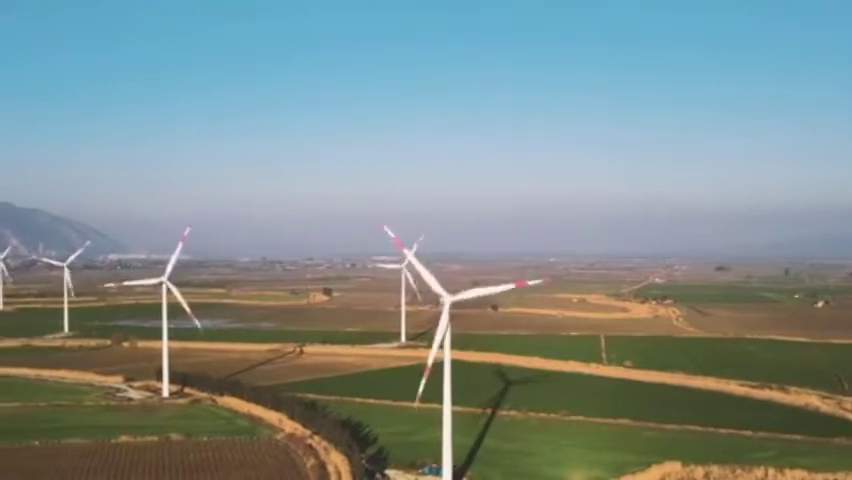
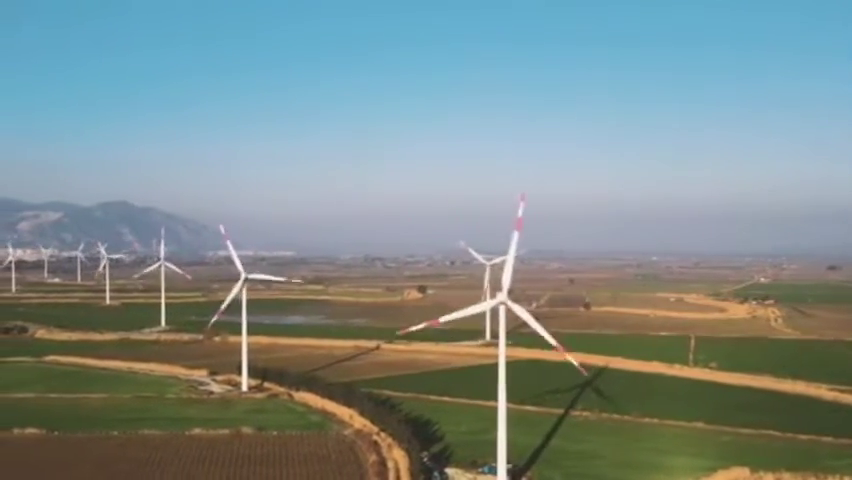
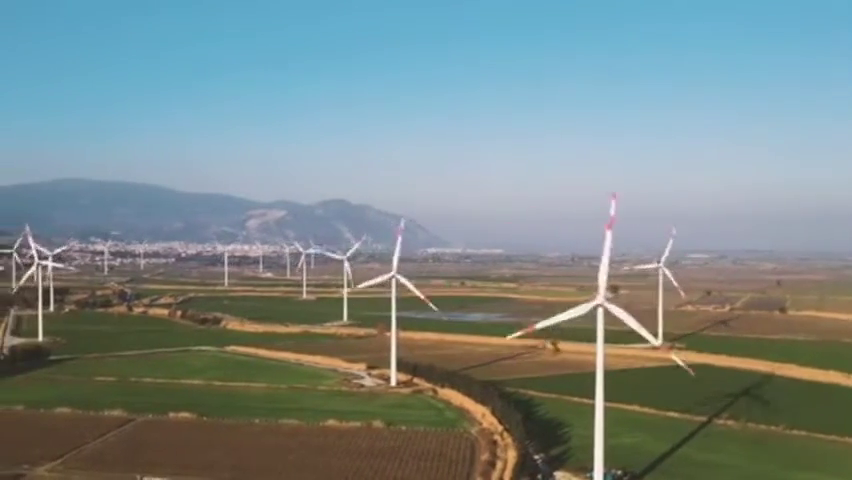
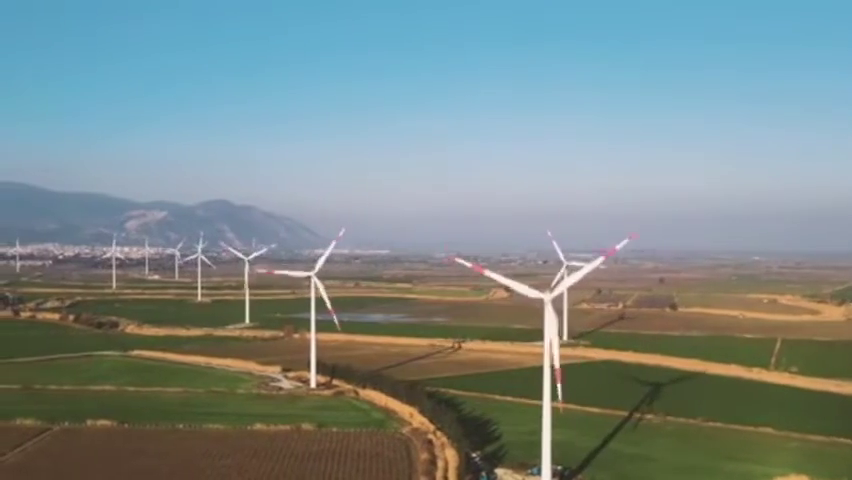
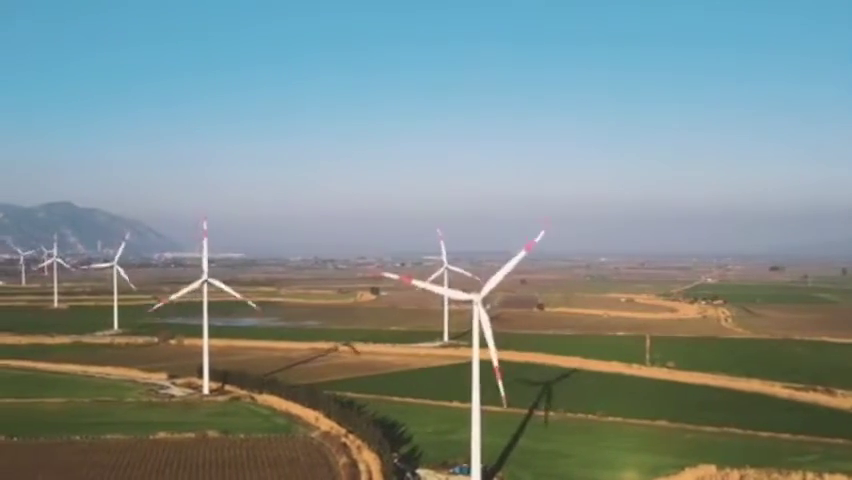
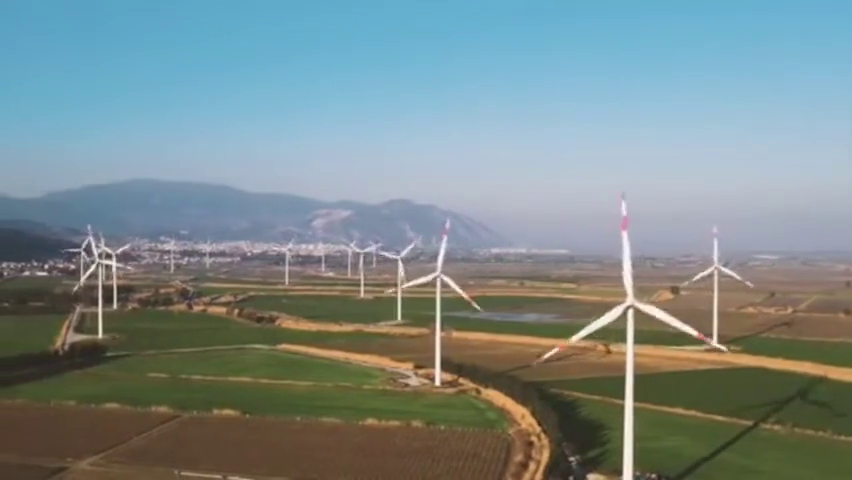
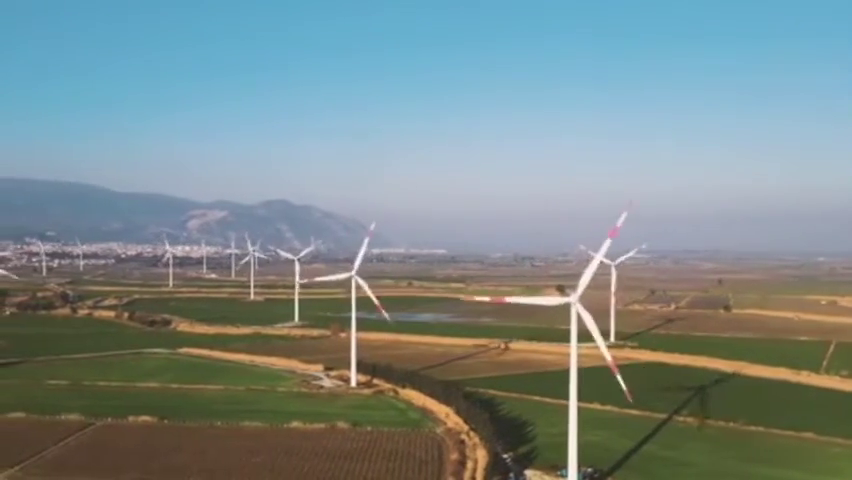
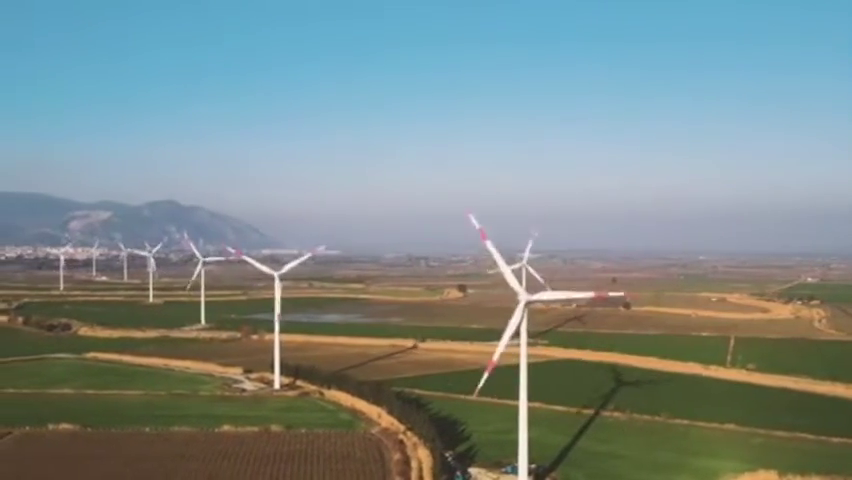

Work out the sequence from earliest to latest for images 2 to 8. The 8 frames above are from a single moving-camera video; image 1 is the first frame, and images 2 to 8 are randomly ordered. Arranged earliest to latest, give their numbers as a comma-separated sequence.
5, 2, 8, 4, 7, 3, 6
